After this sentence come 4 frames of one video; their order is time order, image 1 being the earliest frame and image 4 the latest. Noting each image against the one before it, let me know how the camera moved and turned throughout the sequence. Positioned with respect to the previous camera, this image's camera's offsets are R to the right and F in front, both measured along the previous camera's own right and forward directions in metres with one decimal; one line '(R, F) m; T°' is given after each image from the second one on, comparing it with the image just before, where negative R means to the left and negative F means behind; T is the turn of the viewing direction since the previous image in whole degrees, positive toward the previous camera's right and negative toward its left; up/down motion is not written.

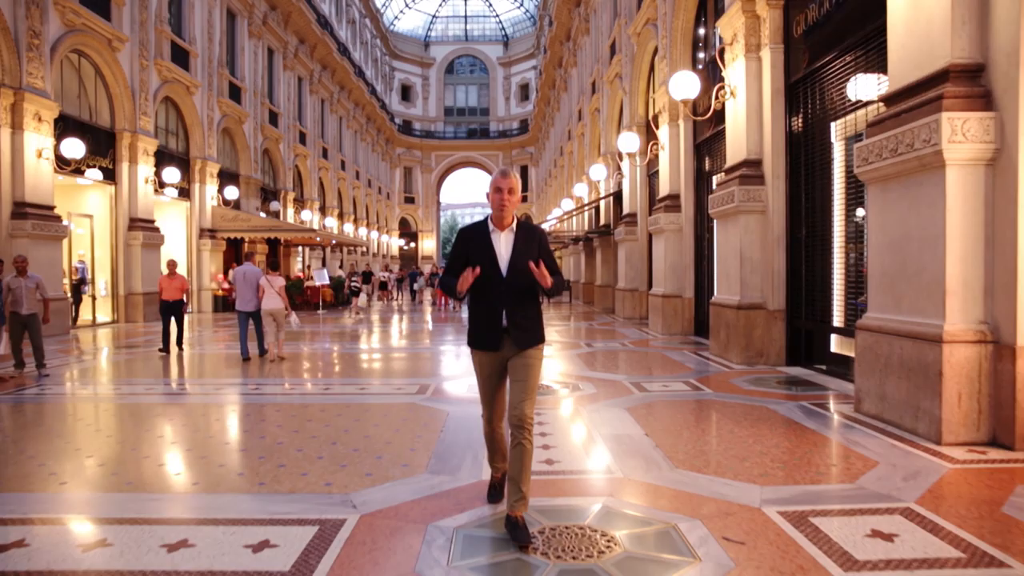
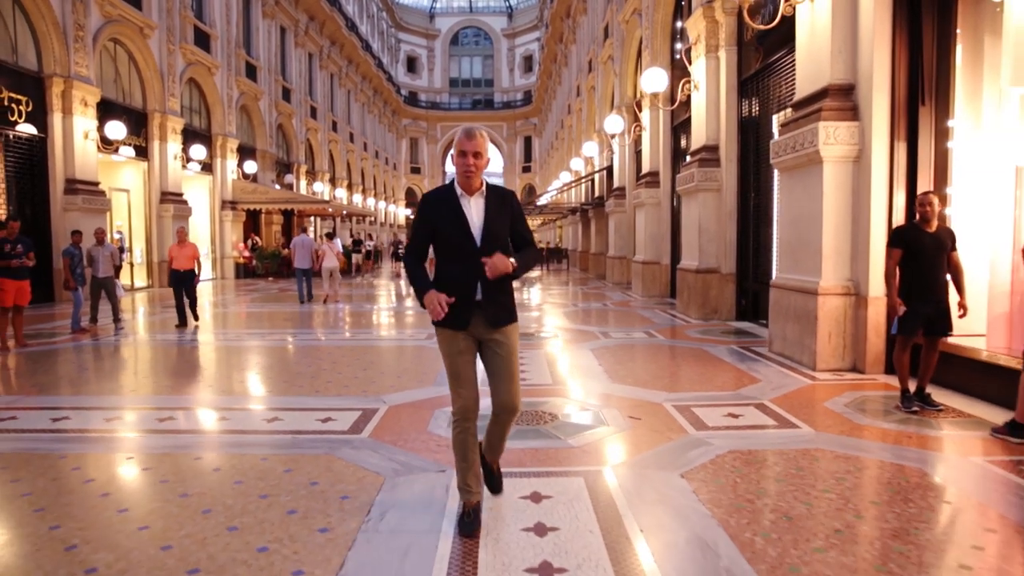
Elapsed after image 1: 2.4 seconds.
(+0.2, -1.7) m; 0°
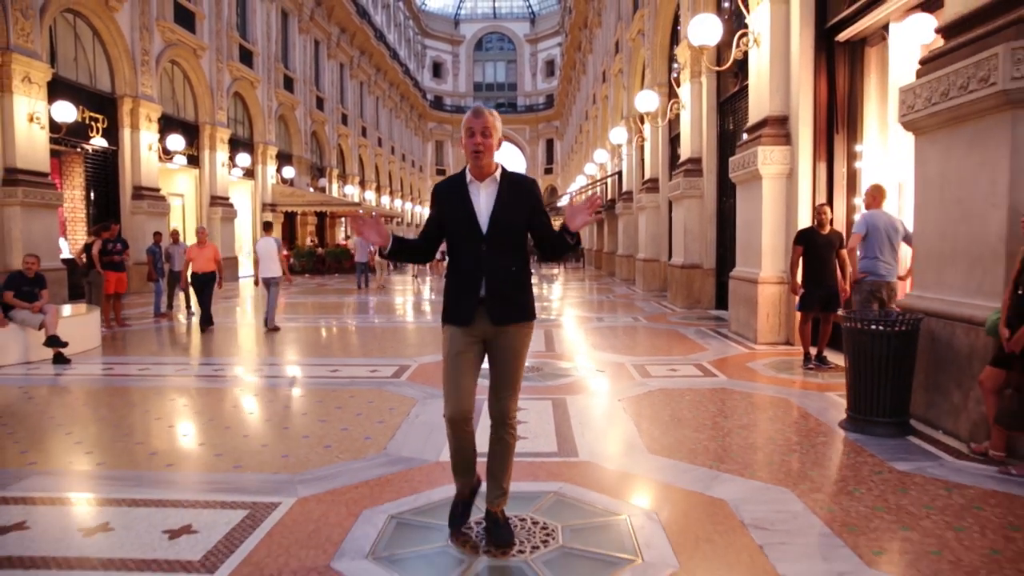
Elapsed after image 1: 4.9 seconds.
(+0.2, -1.8) m; -2°
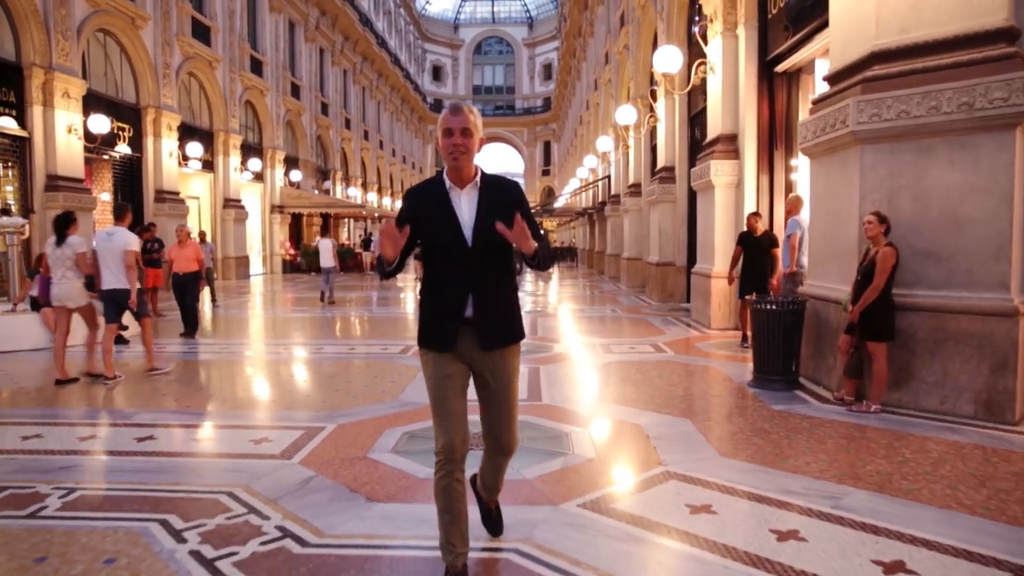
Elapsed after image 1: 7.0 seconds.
(+0.1, -1.4) m; 0°
